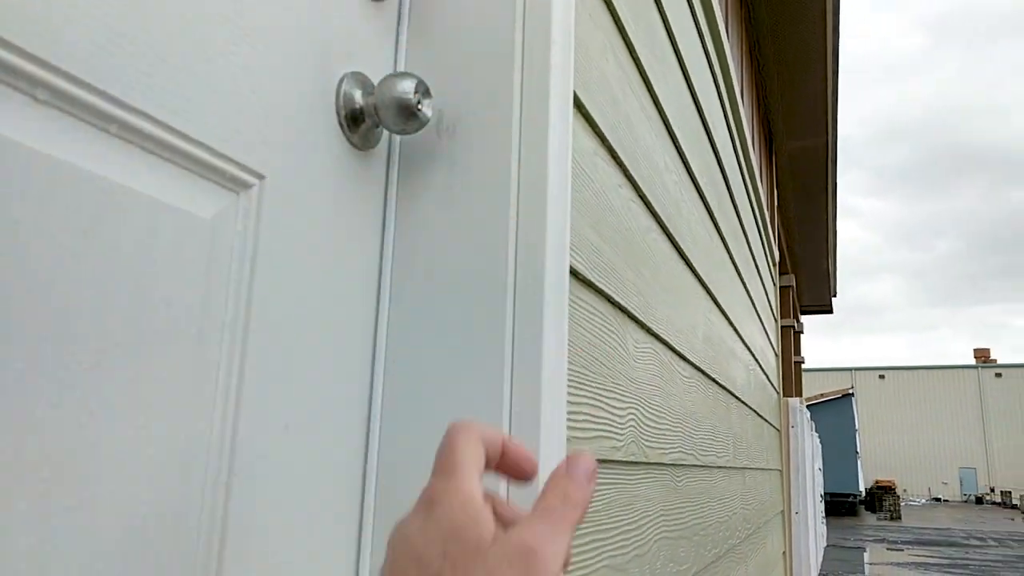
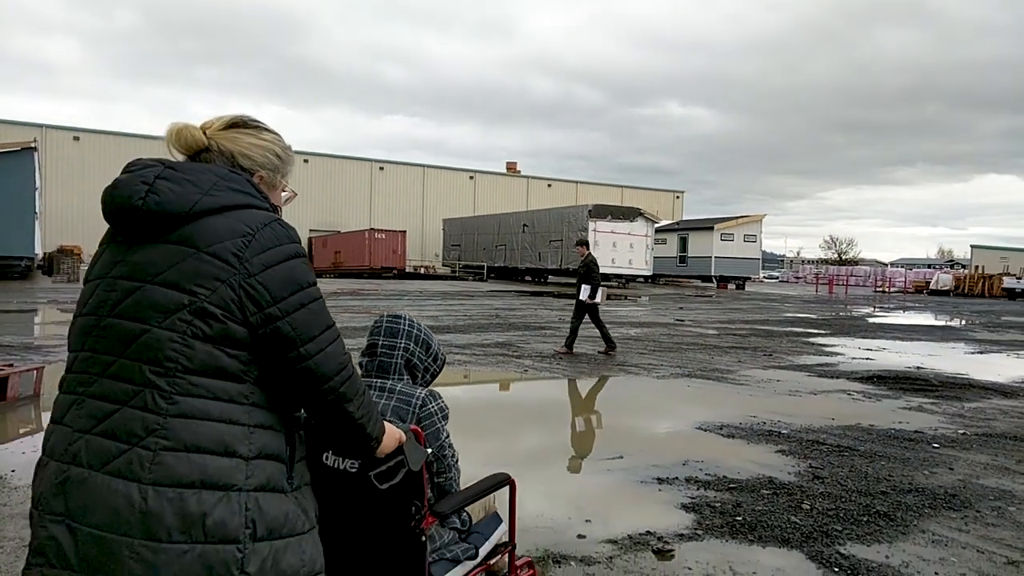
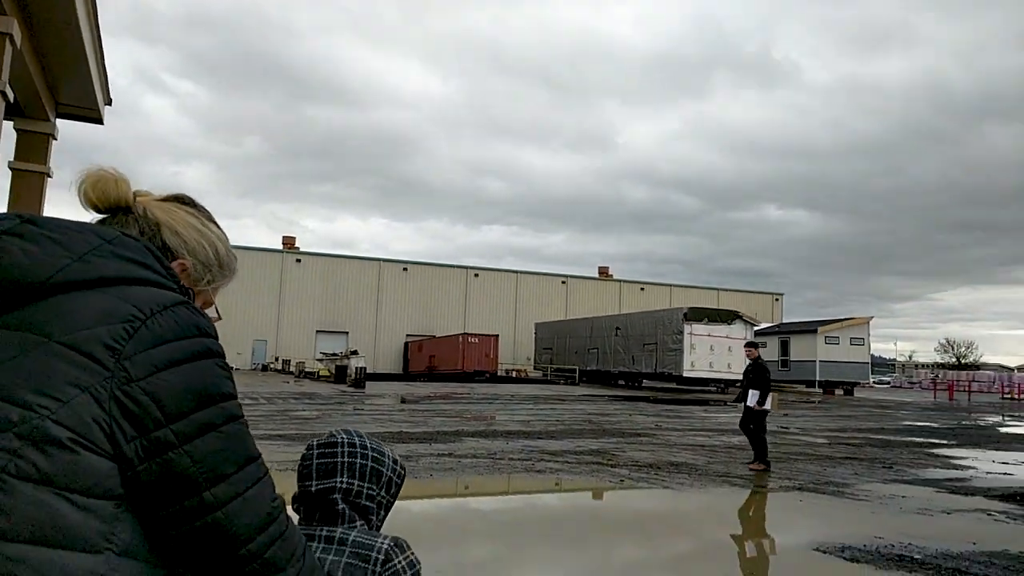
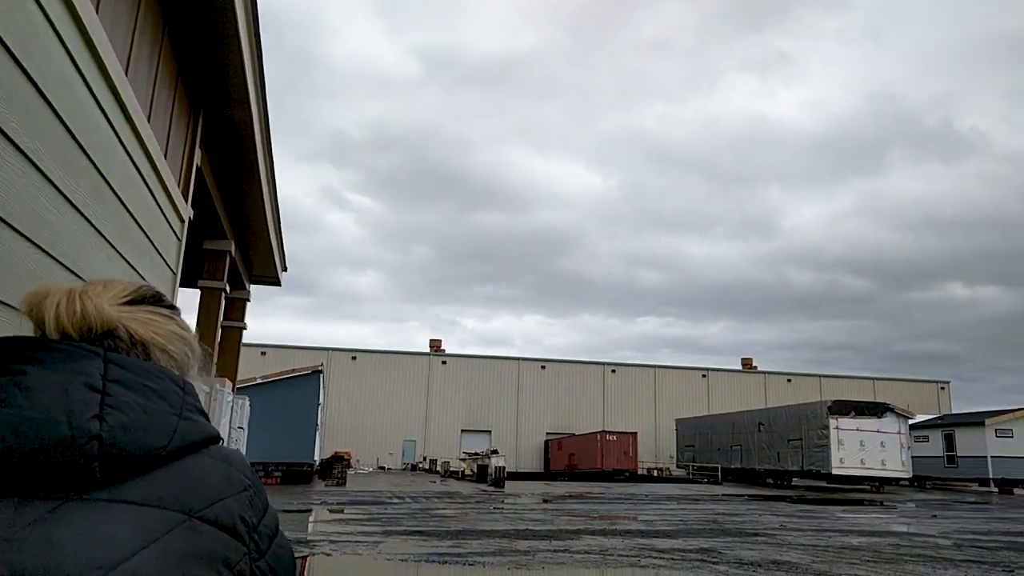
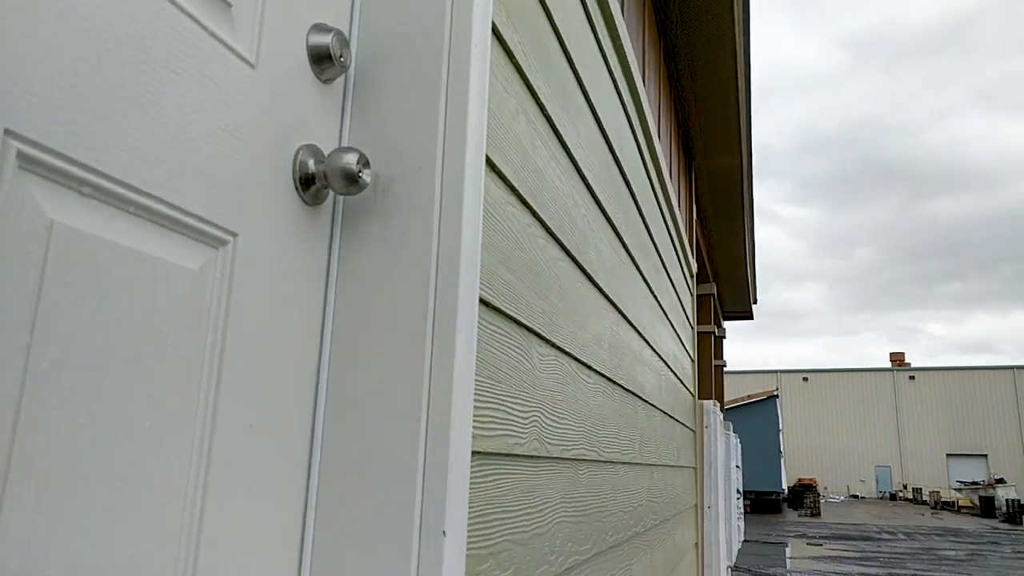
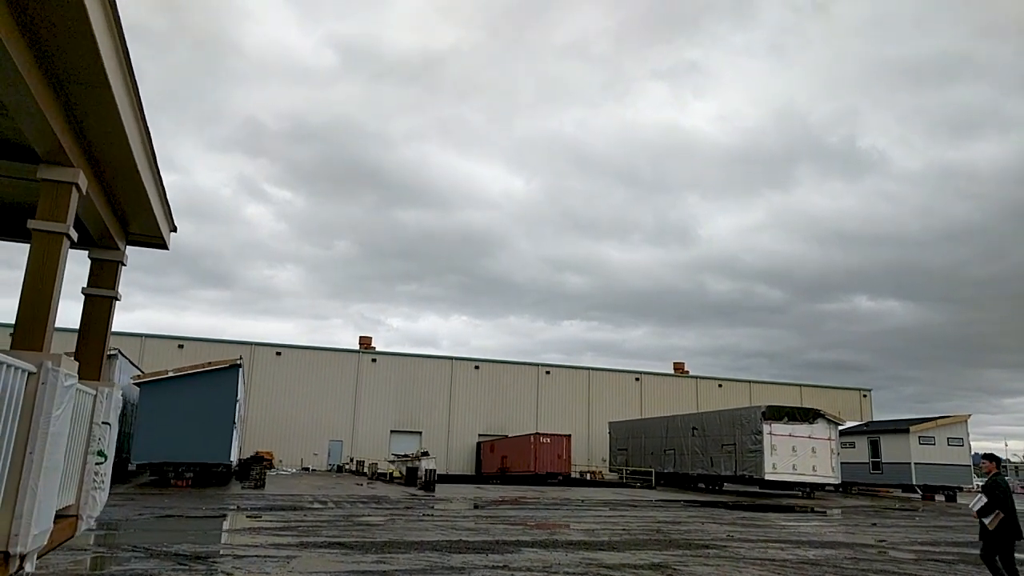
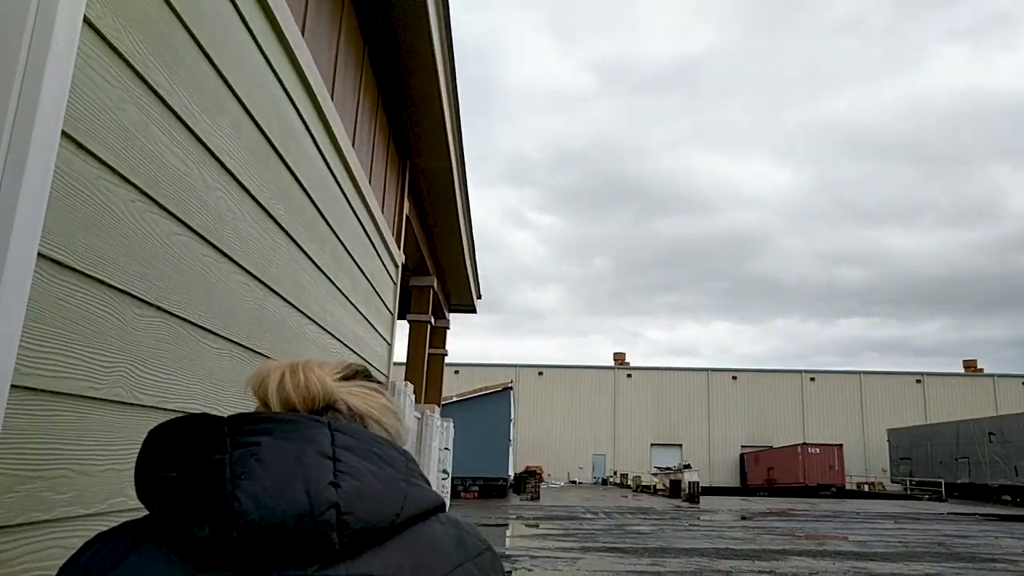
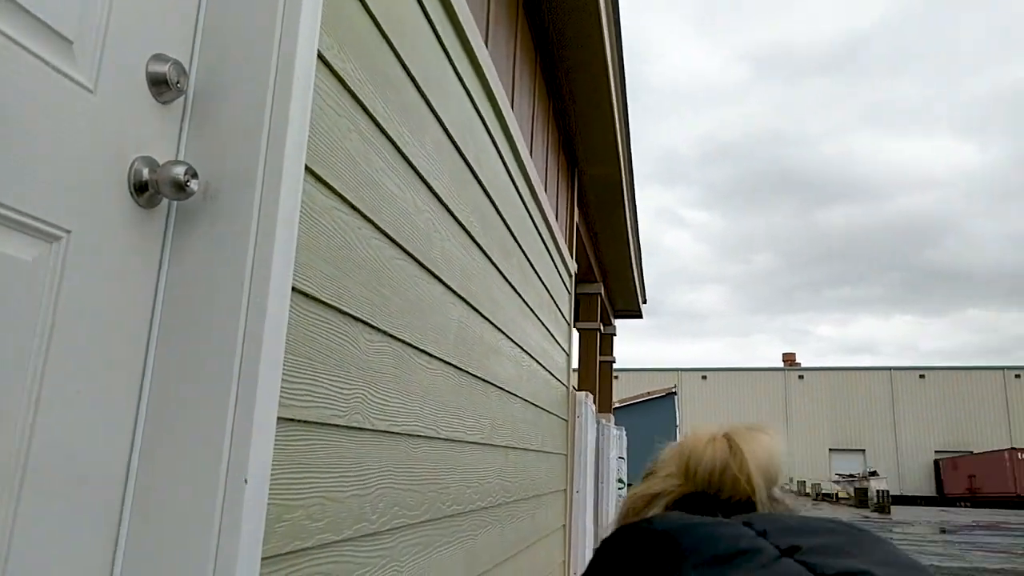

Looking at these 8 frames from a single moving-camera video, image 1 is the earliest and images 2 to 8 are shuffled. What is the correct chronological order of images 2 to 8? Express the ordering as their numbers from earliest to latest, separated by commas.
5, 8, 7, 4, 6, 3, 2
